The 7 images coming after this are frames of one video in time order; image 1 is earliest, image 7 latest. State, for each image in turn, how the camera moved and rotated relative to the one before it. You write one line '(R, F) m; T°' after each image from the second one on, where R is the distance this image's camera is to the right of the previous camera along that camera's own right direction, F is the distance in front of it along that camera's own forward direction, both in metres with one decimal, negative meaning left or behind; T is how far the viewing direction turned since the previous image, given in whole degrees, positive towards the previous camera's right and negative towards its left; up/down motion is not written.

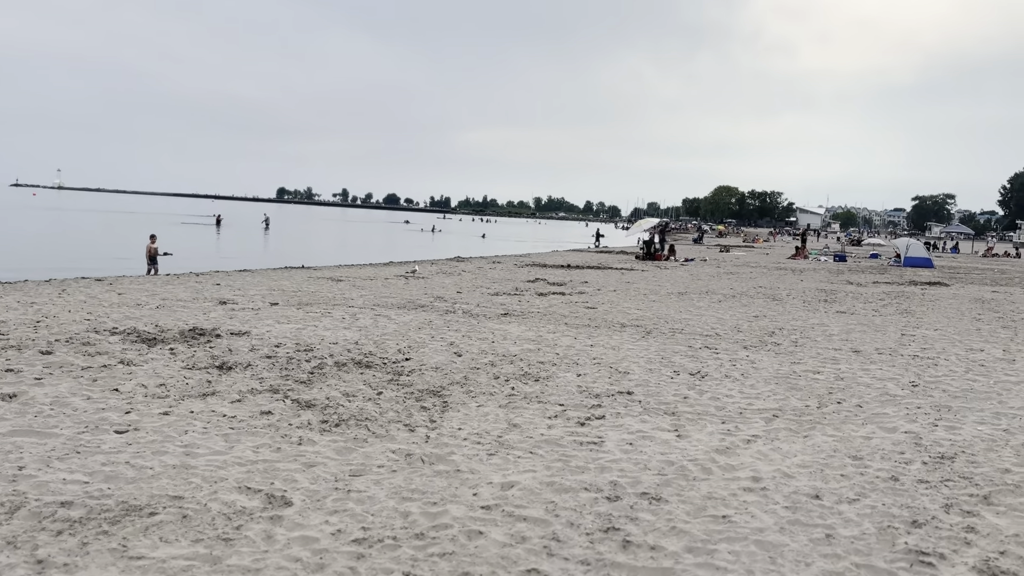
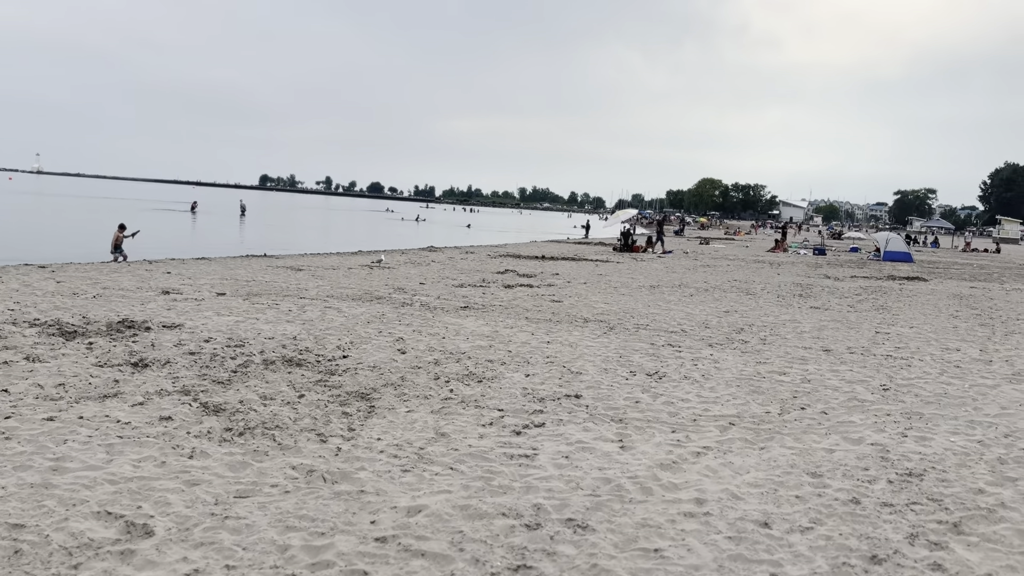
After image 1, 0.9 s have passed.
(+0.4, +0.7) m; +1°
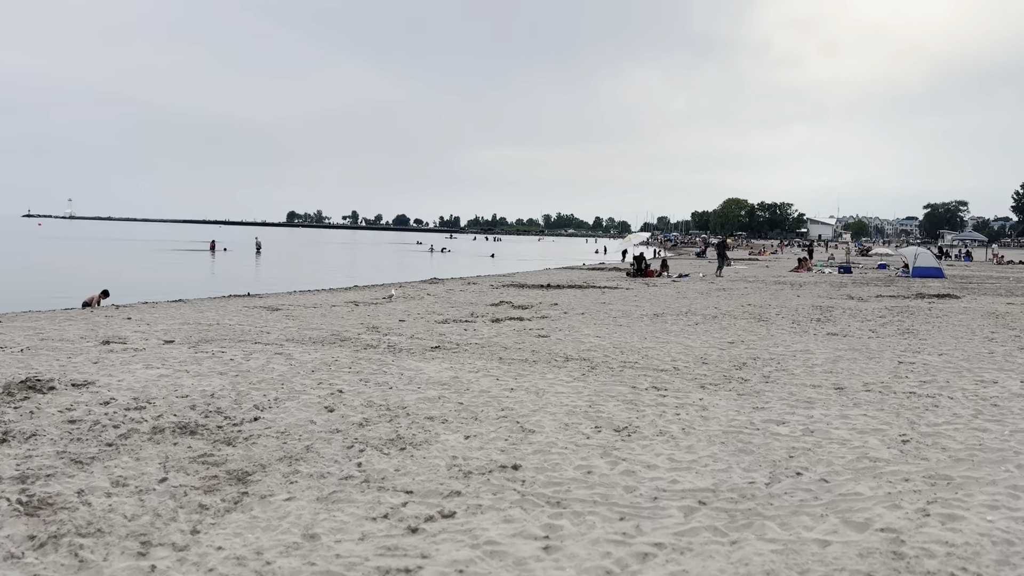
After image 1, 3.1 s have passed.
(+0.8, +1.5) m; -2°
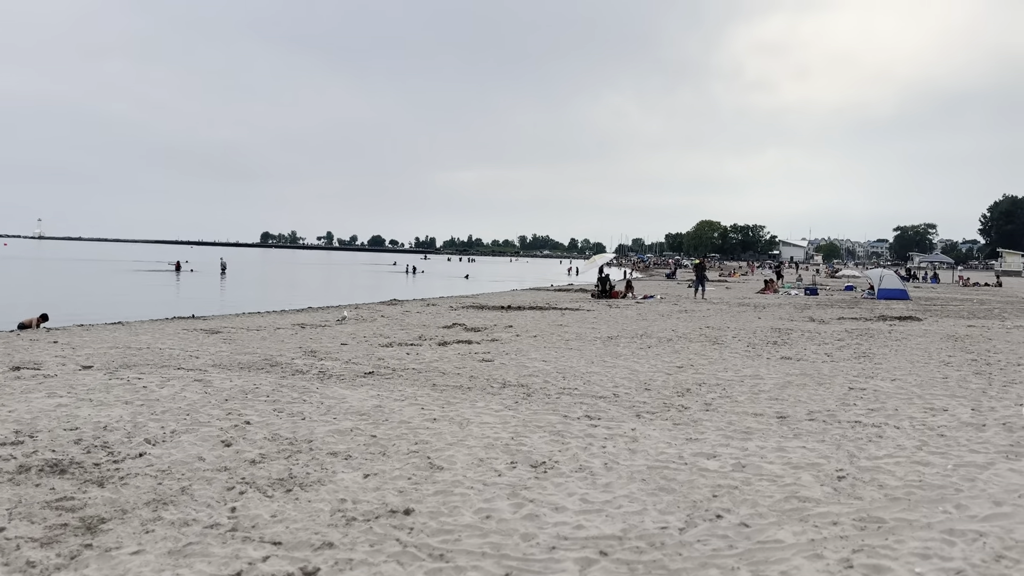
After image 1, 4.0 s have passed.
(+0.5, +0.6) m; +2°
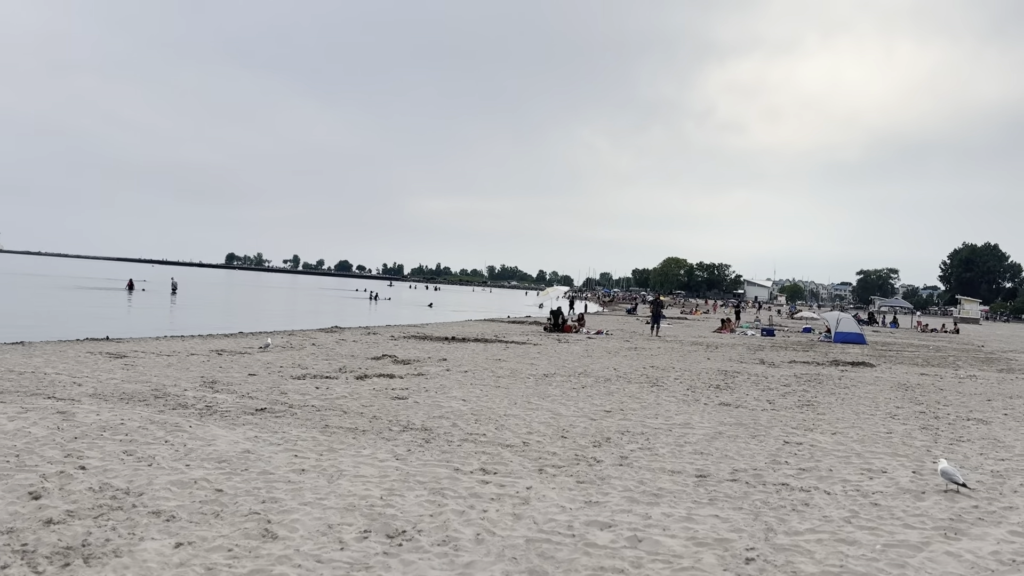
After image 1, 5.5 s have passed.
(+0.7, +1.0) m; +2°
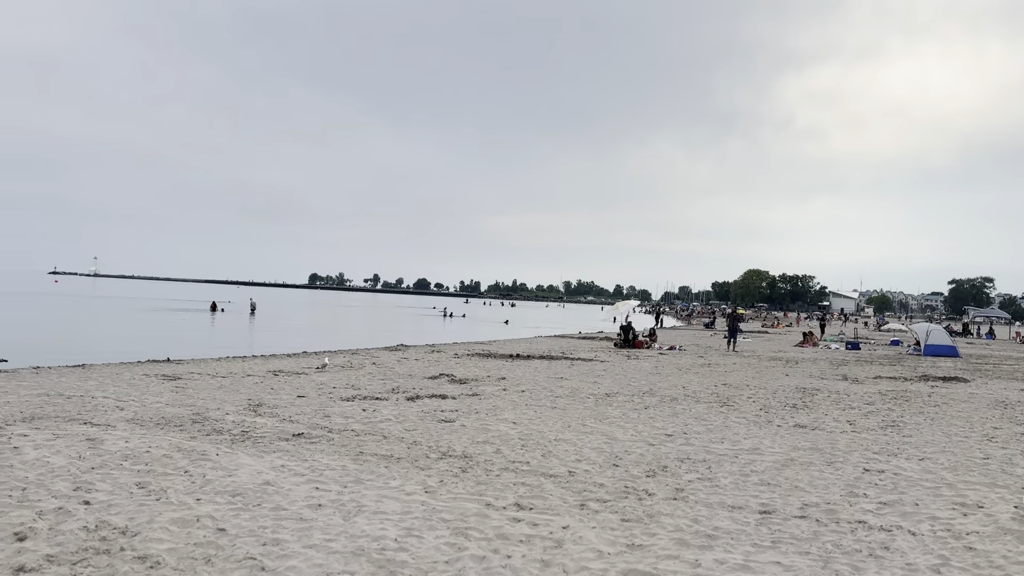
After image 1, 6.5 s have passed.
(+0.4, +0.8) m; -5°
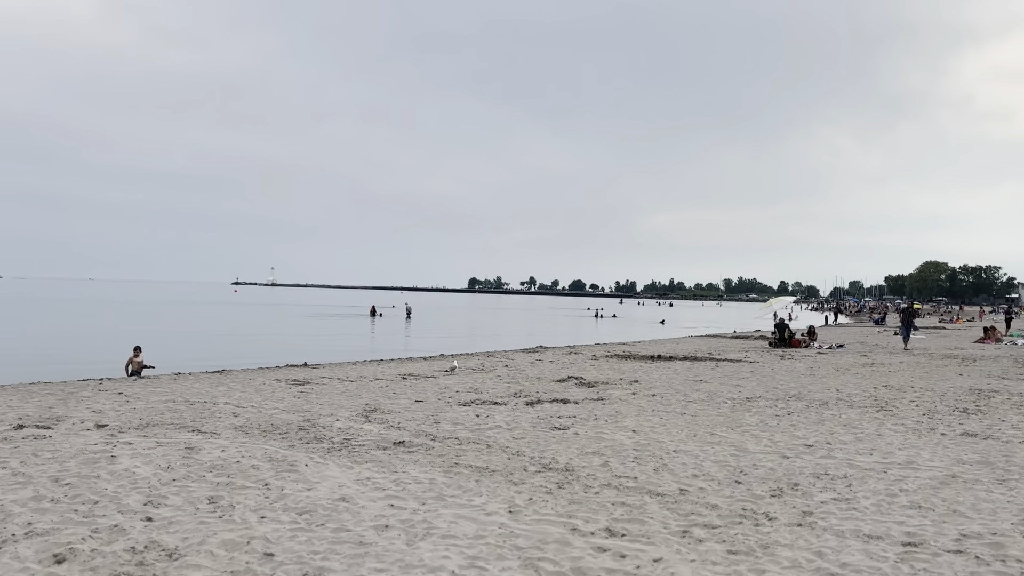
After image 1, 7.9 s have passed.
(+0.5, +0.9) m; -10°
